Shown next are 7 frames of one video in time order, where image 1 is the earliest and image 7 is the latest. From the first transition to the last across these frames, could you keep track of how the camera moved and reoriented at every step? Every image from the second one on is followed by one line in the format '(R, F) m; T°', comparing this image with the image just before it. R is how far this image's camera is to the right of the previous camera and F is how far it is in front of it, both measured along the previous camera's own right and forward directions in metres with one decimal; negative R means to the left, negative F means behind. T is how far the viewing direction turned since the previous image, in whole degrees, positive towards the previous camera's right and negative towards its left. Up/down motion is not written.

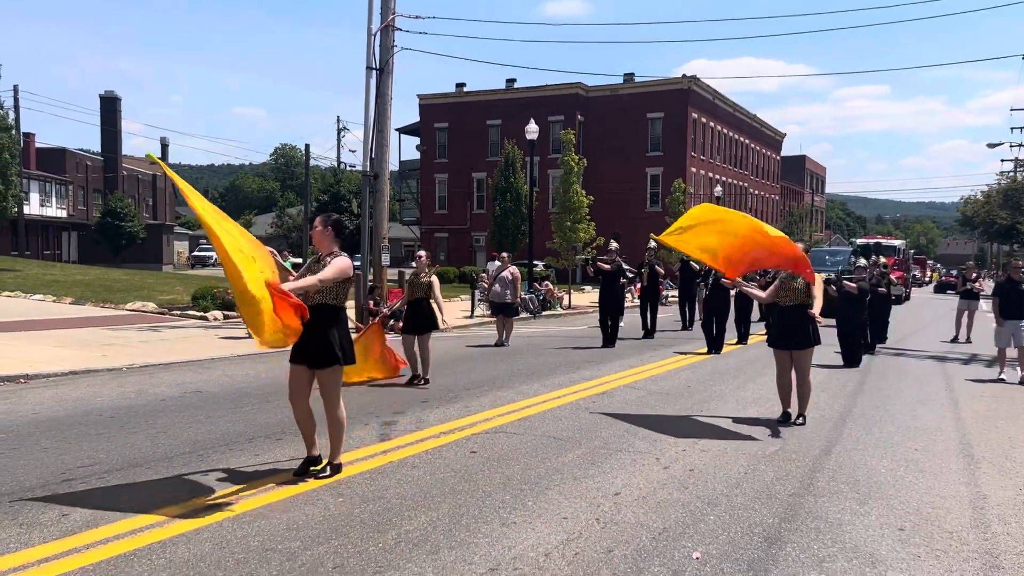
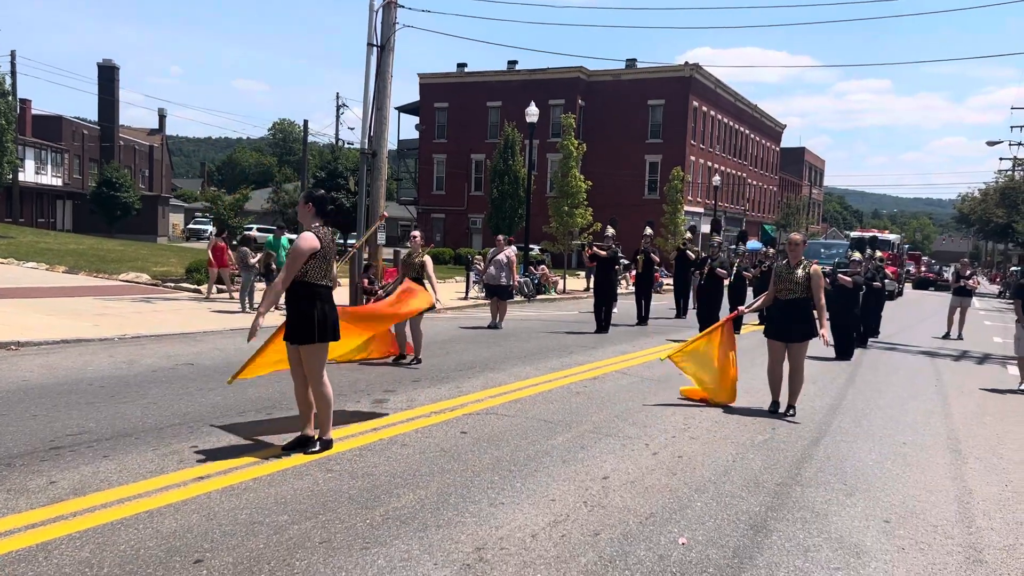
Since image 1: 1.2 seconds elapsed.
(0.0, 0.0) m; 0°
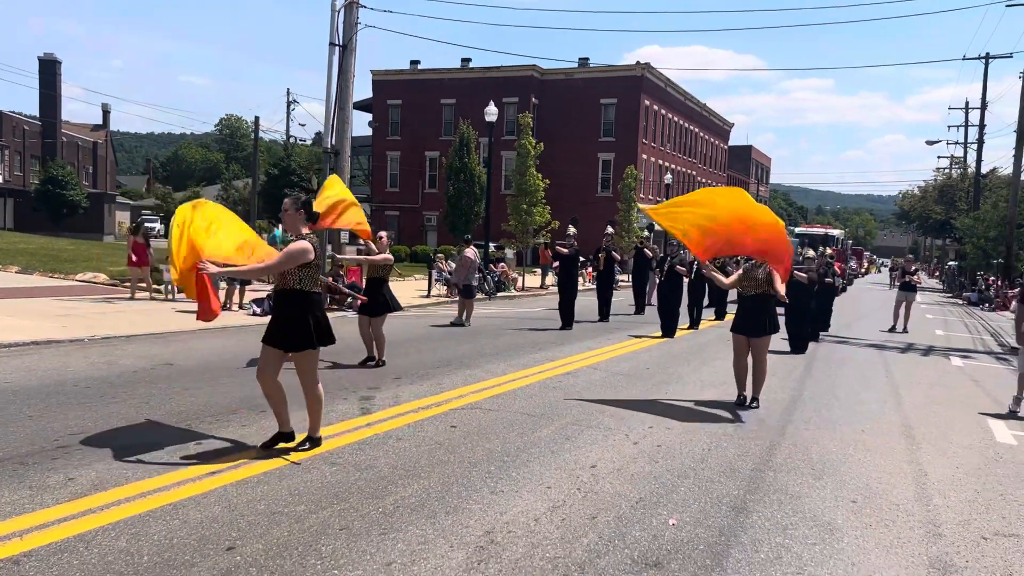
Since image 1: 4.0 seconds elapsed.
(-0.3, -0.3) m; +3°
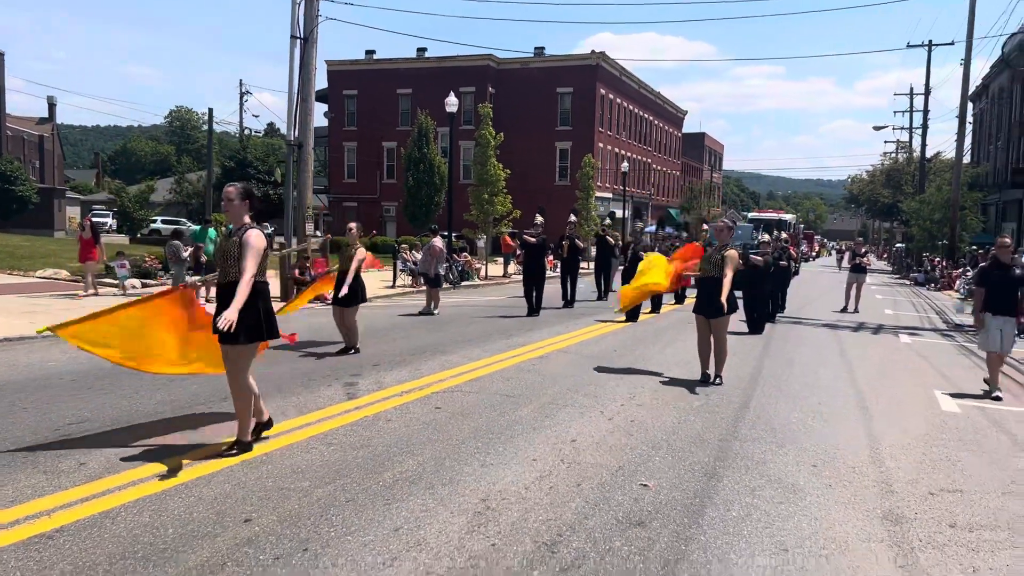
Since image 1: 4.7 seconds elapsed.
(-0.2, -0.3) m; +3°
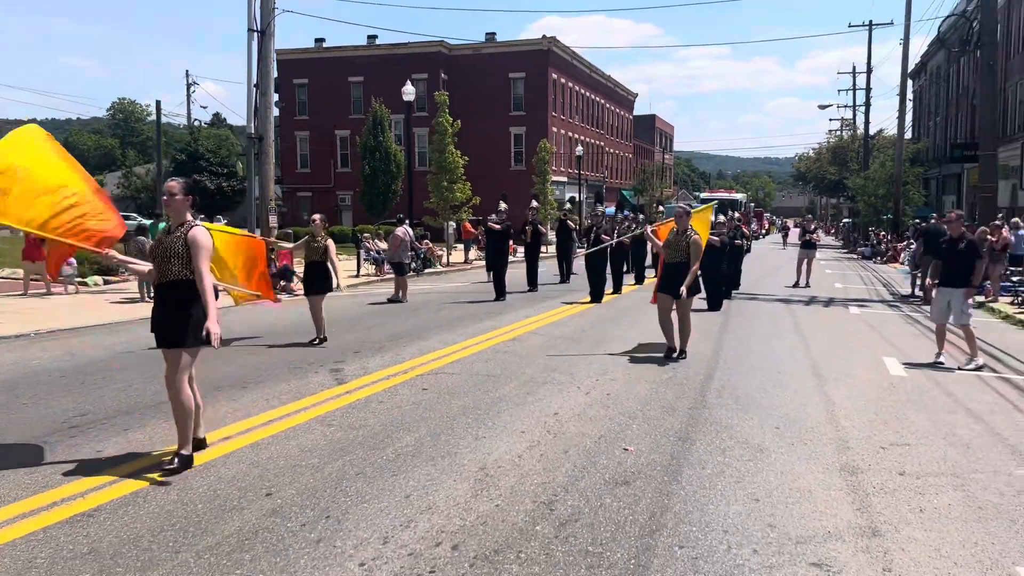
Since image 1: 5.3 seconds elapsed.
(-0.2, -0.4) m; +3°
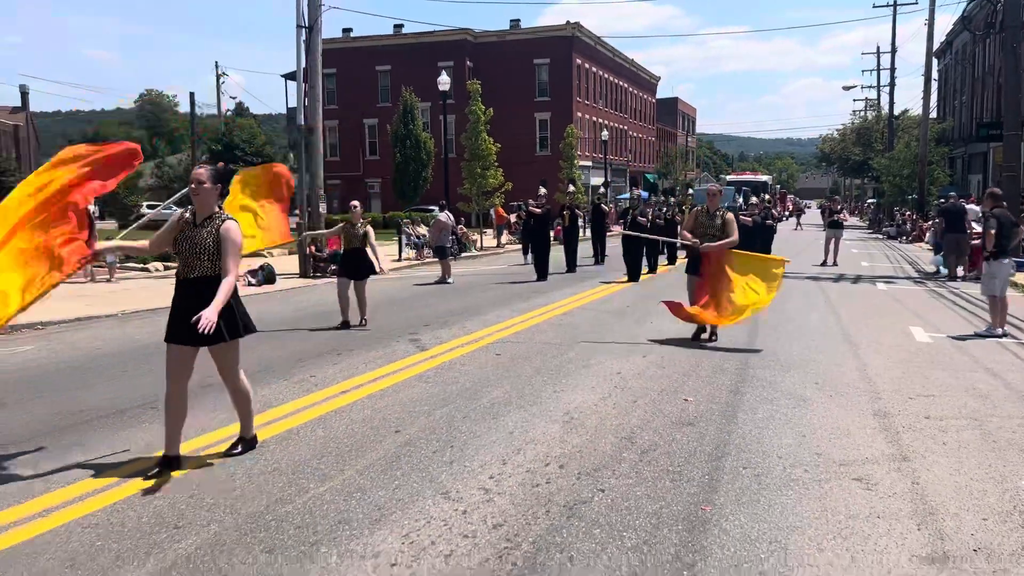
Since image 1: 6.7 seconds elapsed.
(-0.4, -0.9) m; -1°
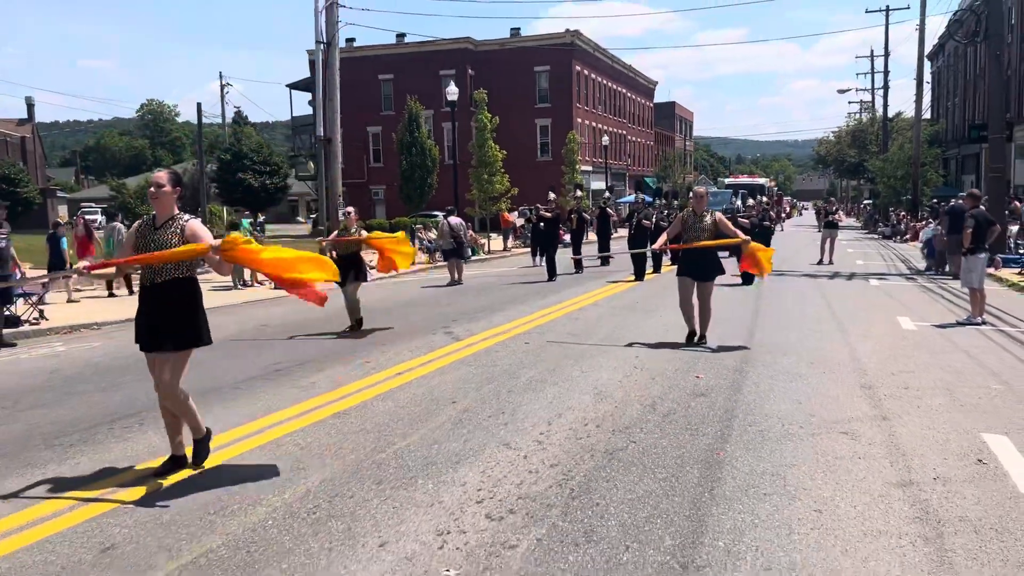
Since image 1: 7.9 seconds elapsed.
(-0.3, -0.9) m; 0°
